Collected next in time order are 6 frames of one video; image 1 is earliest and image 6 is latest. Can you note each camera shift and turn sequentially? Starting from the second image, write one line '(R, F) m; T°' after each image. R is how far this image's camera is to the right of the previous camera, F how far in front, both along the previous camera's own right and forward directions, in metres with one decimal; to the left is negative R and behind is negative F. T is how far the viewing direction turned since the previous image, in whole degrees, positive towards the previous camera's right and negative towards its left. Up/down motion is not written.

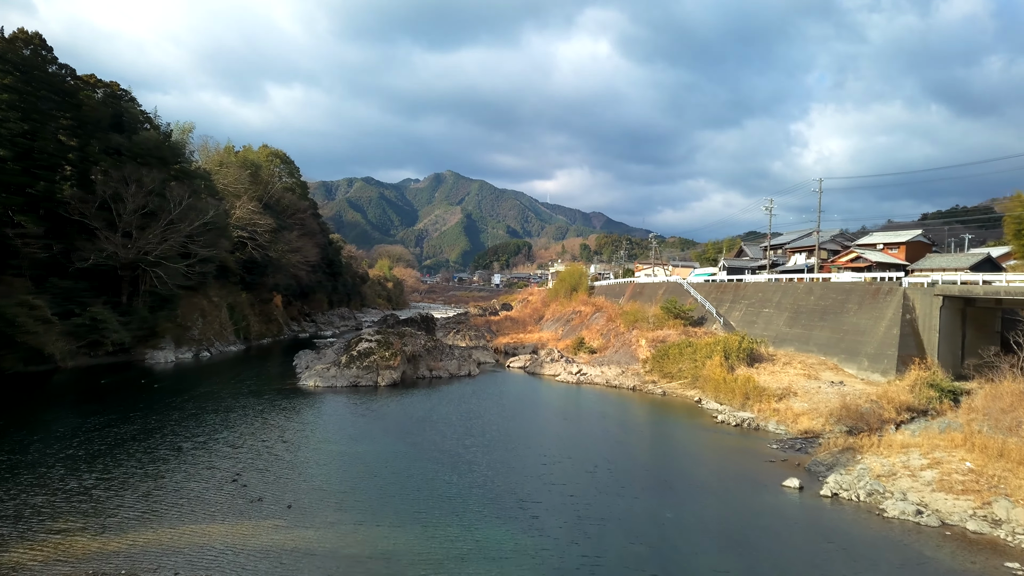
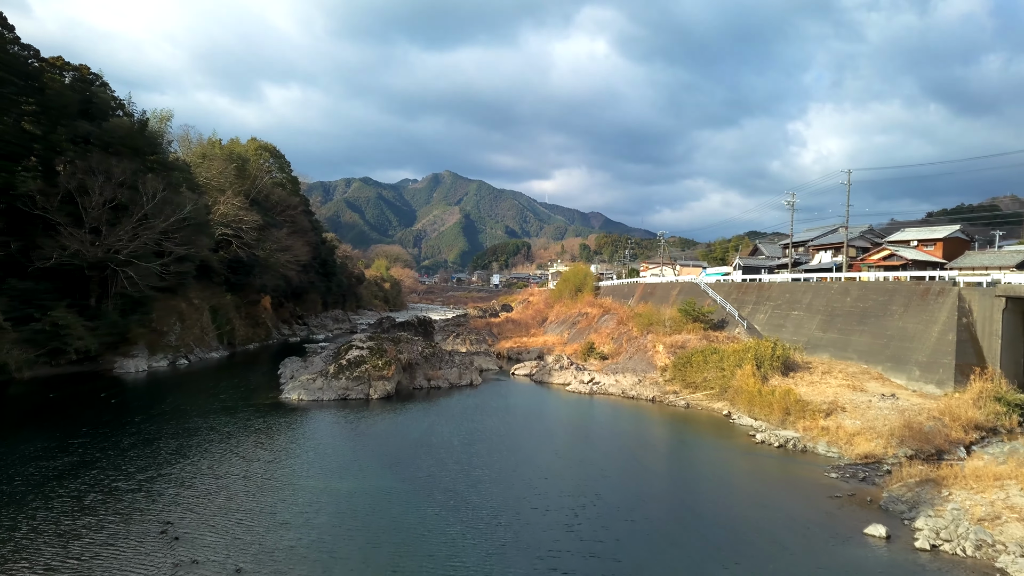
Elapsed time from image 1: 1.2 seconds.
(-0.3, +2.0) m; 0°
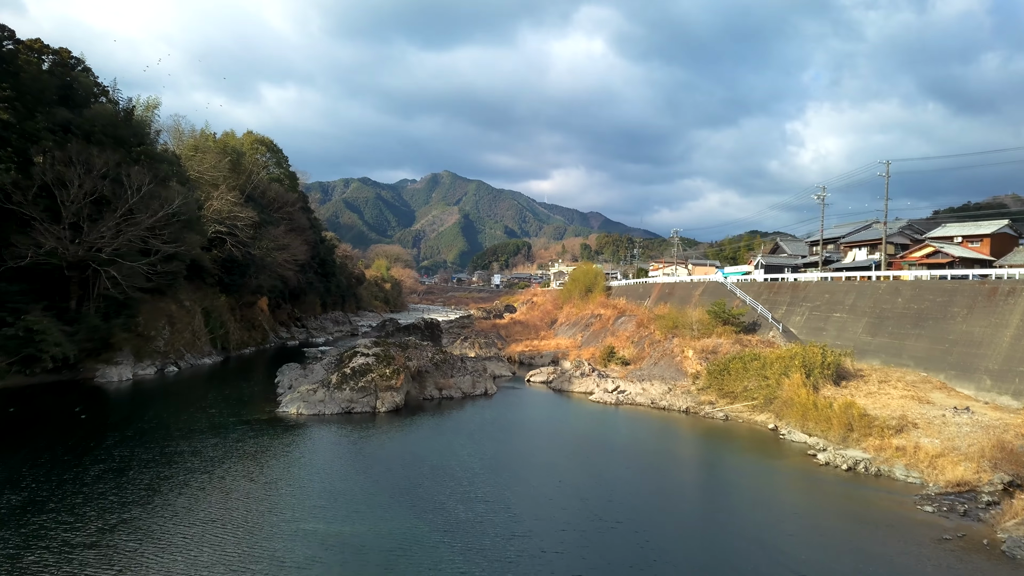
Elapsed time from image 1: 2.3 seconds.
(-0.7, +1.7) m; 0°
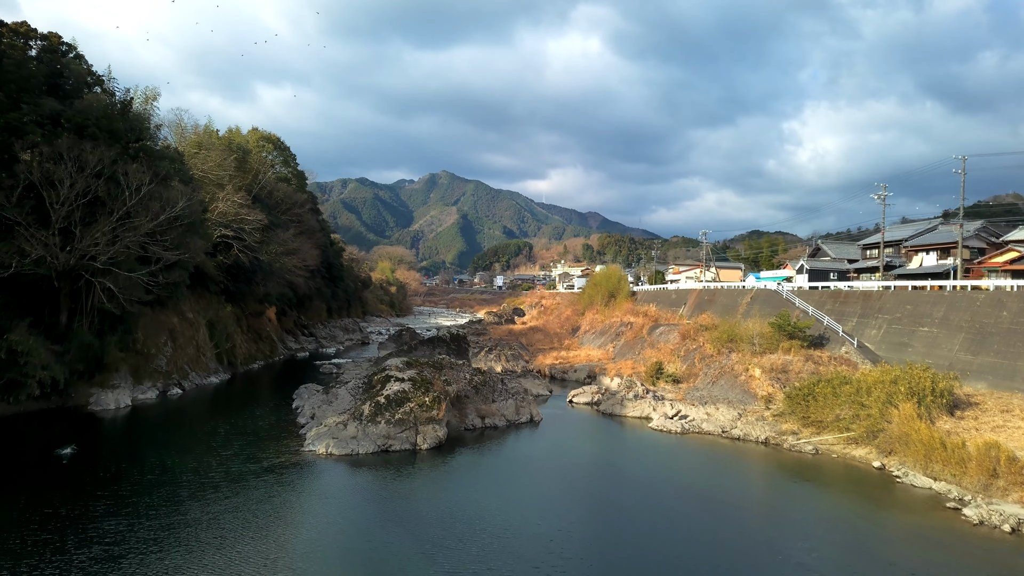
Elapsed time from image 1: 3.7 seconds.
(-1.7, +2.2) m; 0°
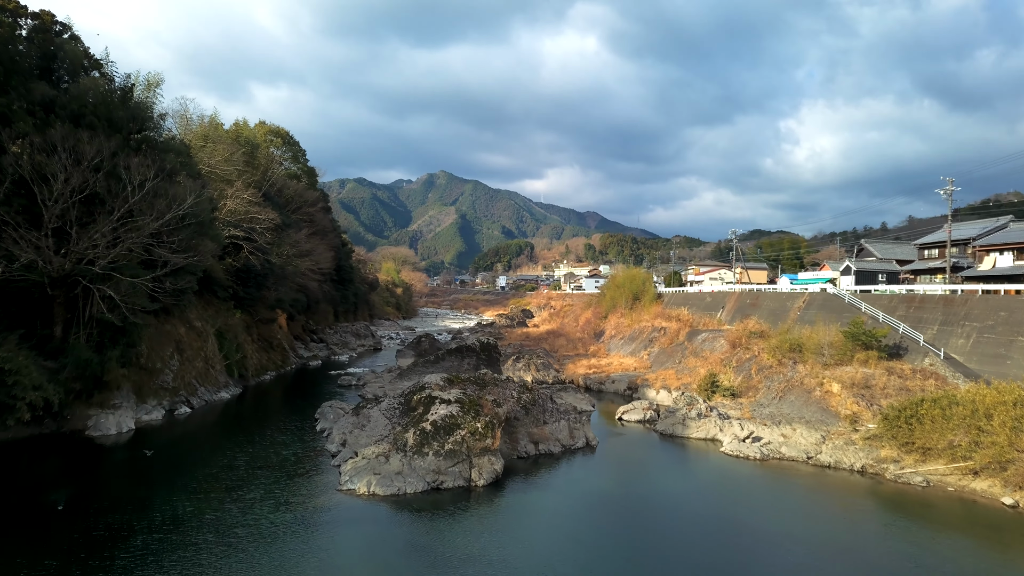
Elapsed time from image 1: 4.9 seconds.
(-1.6, +1.9) m; 0°
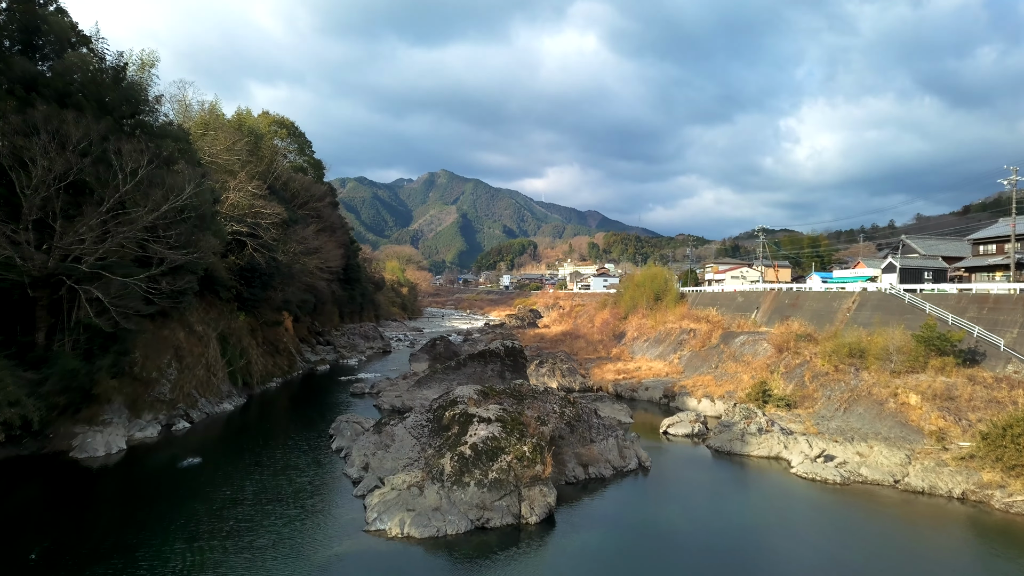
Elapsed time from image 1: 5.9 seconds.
(-1.1, +1.7) m; 0°
